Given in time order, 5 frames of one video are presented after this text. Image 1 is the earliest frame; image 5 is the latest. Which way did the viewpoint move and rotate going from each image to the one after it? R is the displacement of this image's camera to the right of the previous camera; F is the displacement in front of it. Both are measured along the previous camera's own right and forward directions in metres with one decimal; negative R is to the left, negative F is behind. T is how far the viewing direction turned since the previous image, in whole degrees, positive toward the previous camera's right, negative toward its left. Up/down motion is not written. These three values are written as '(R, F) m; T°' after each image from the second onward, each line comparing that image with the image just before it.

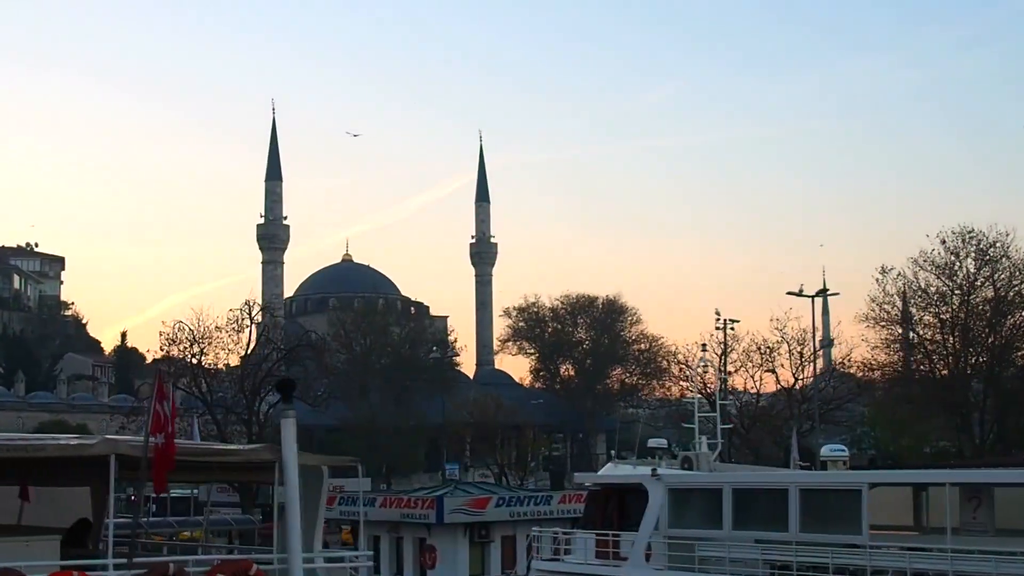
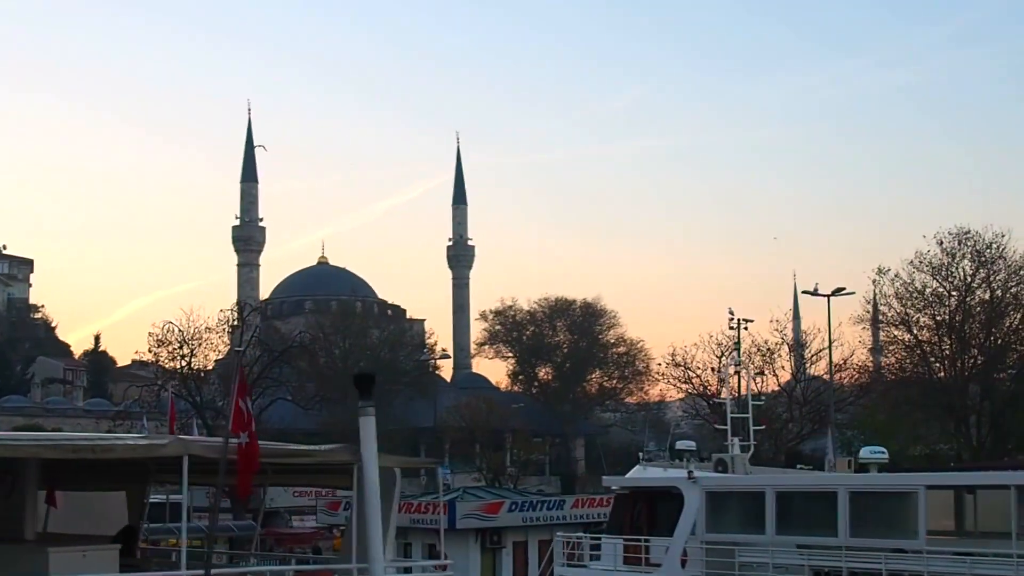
(-0.9, +0.7) m; +1°
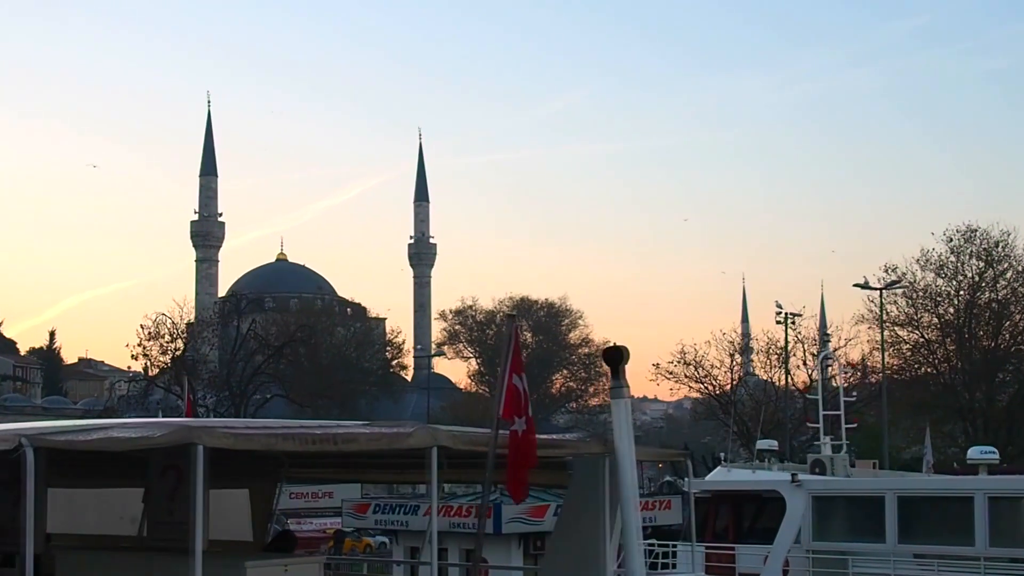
(-1.9, +1.6) m; +3°
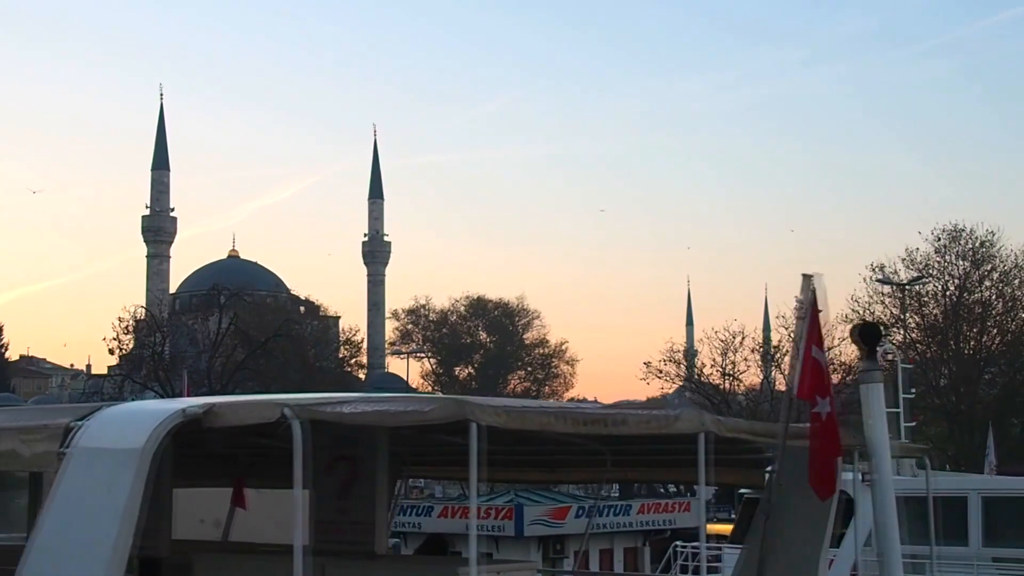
(-1.4, +1.1) m; +3°
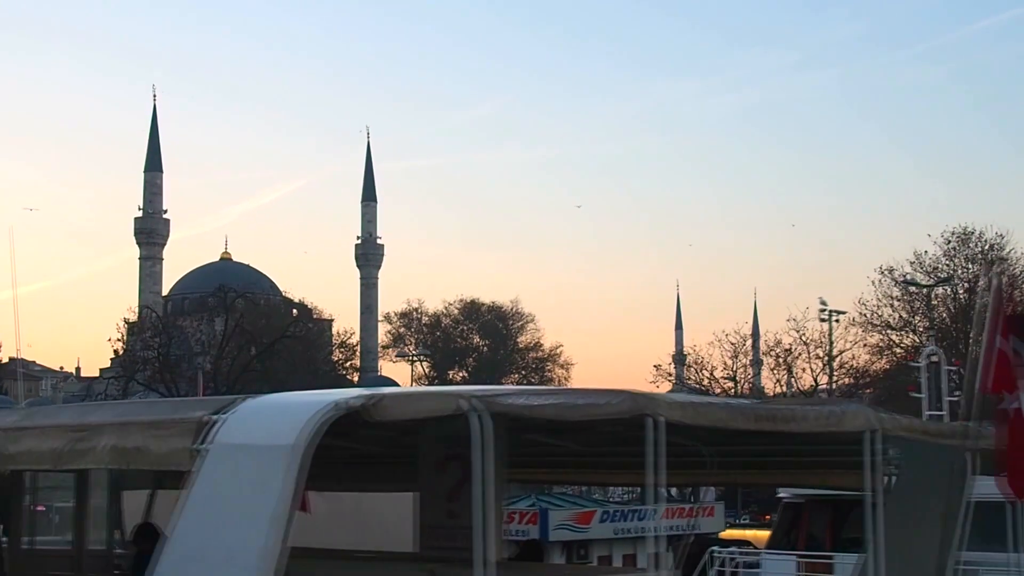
(-0.6, +0.5) m; +1°
